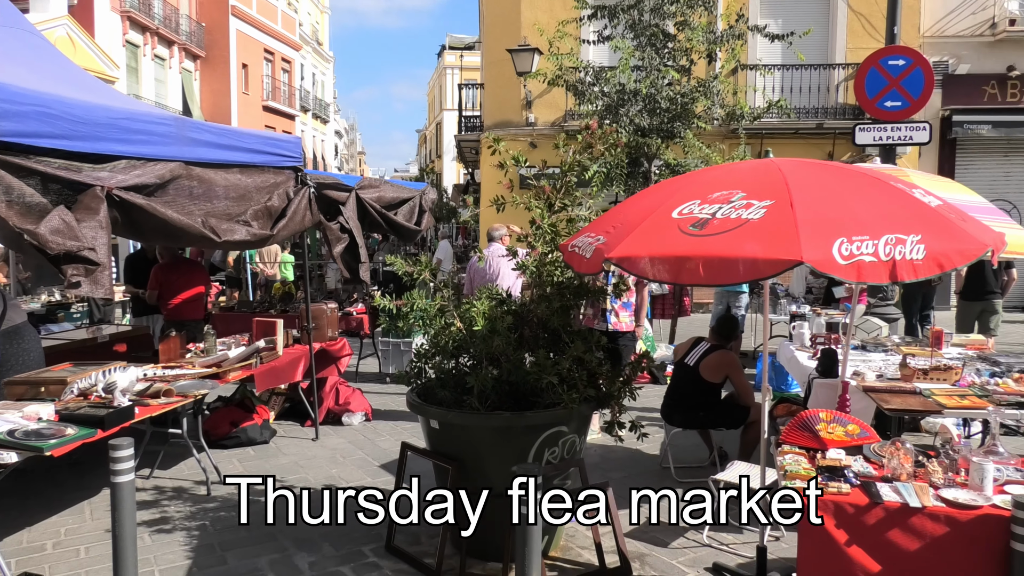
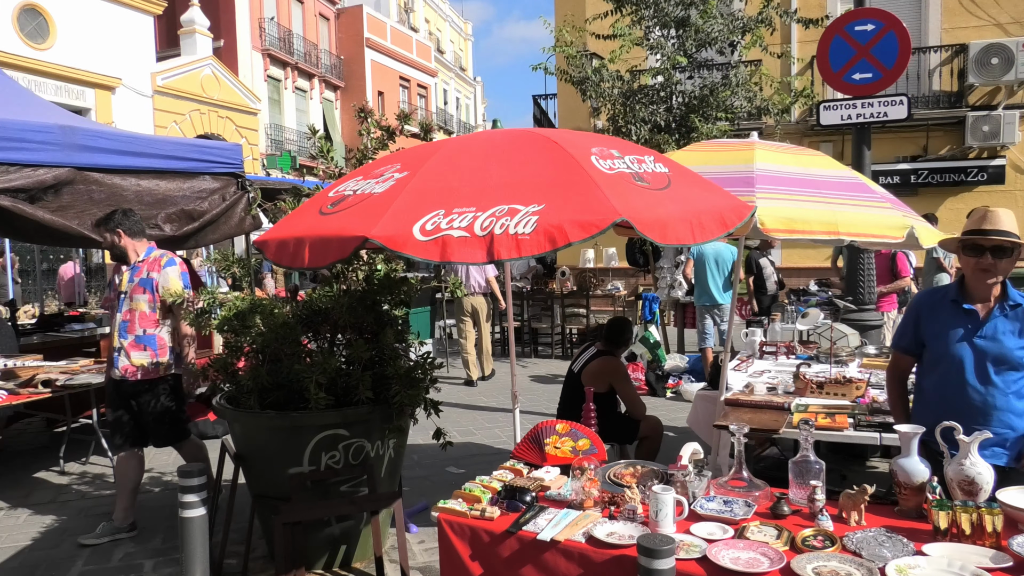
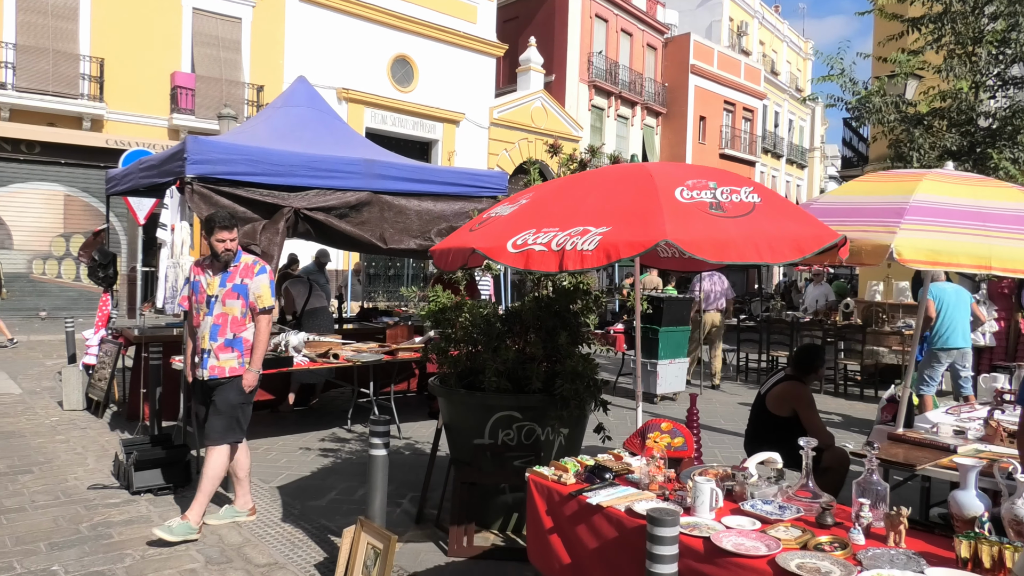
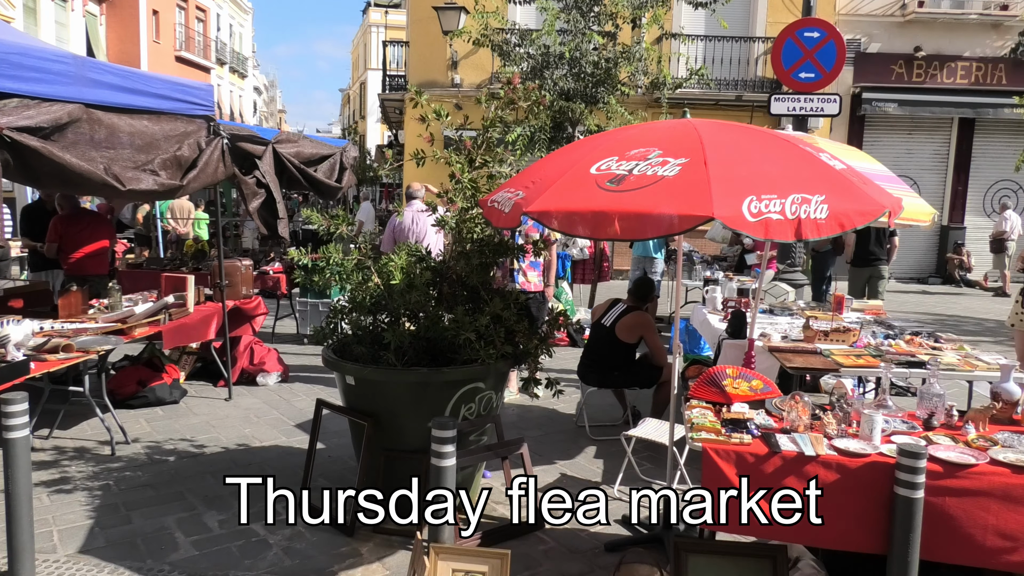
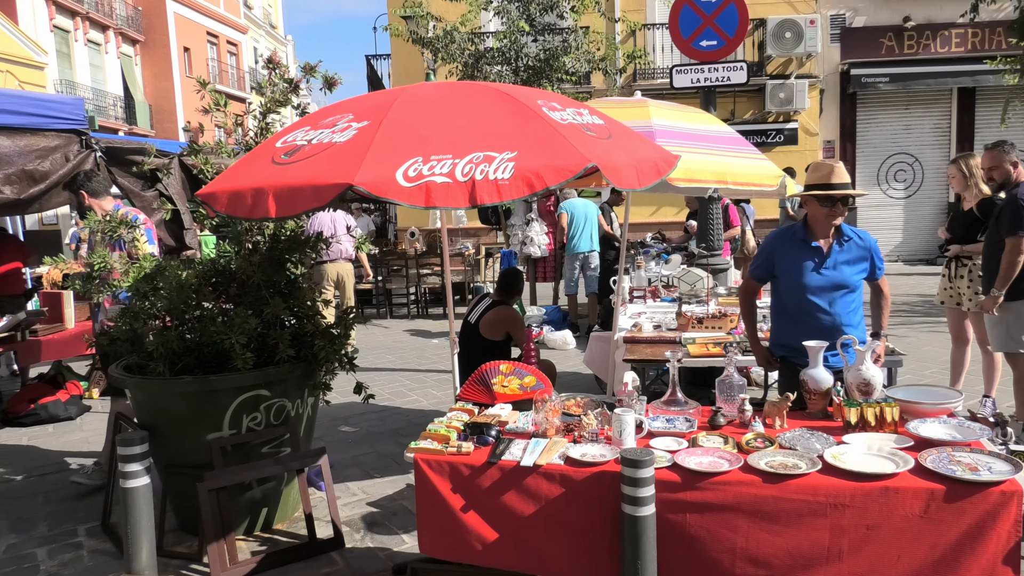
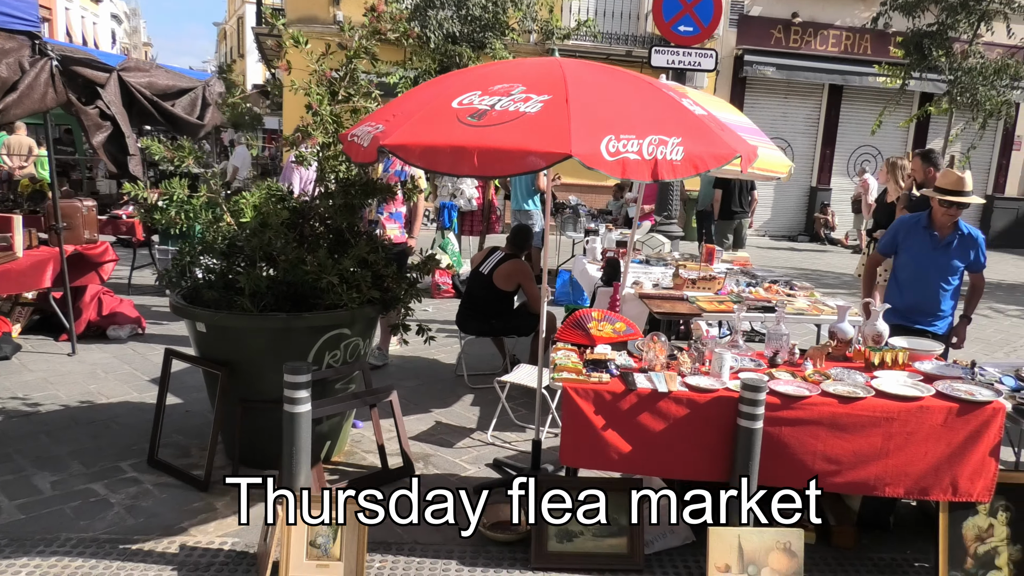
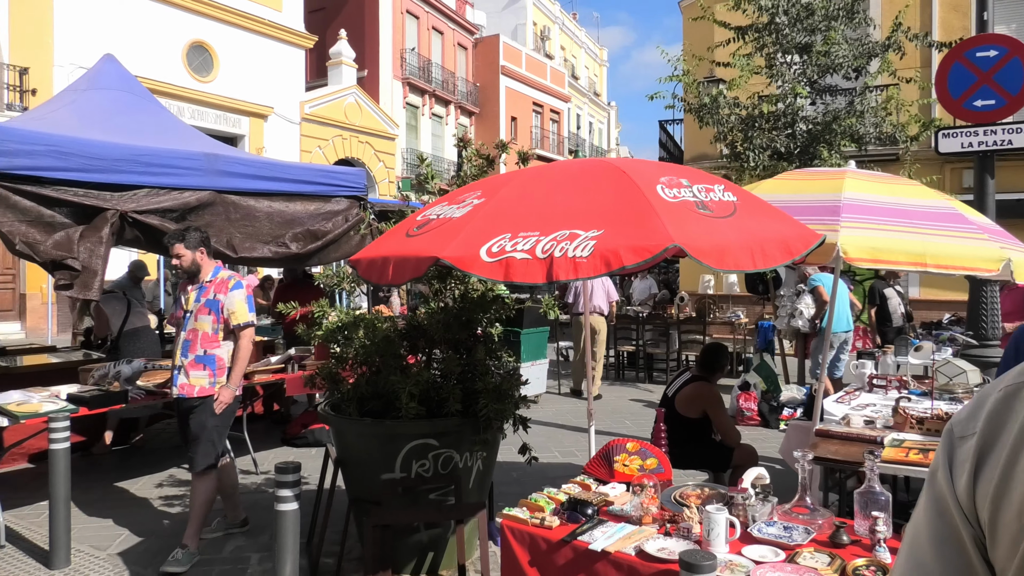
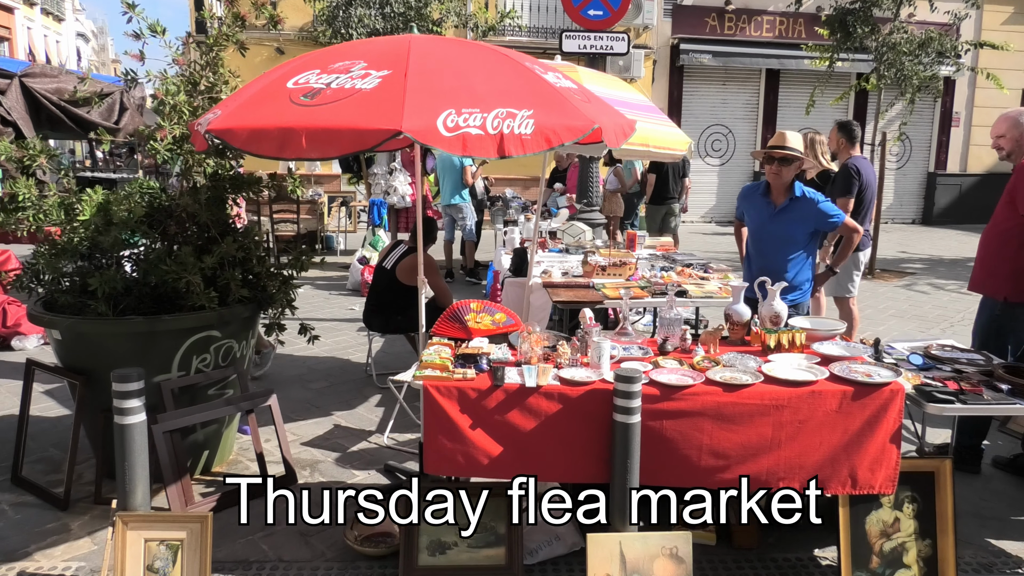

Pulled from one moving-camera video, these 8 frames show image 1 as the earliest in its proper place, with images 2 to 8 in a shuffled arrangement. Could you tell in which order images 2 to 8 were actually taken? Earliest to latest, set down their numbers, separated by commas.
4, 6, 8, 5, 2, 7, 3
